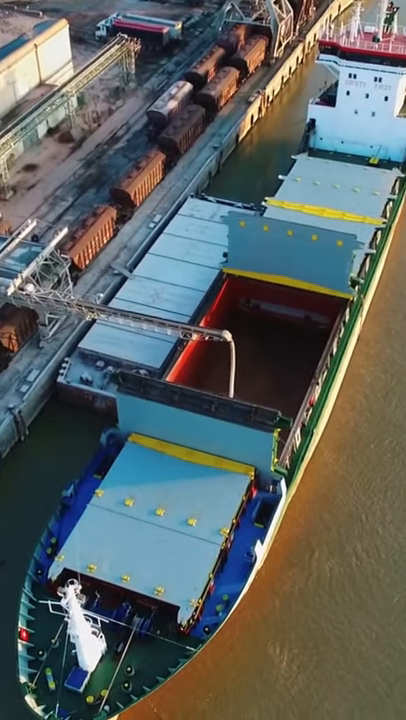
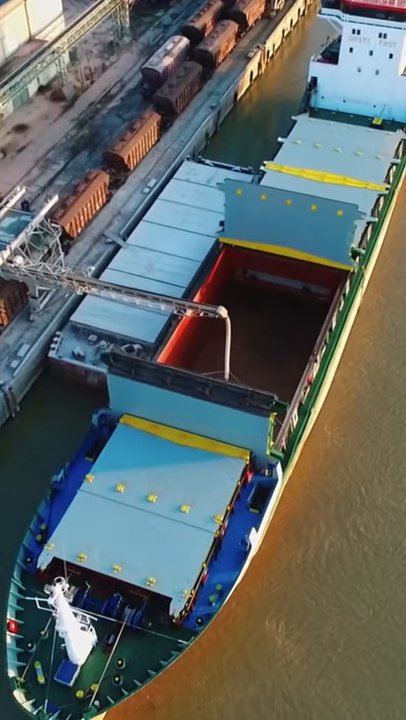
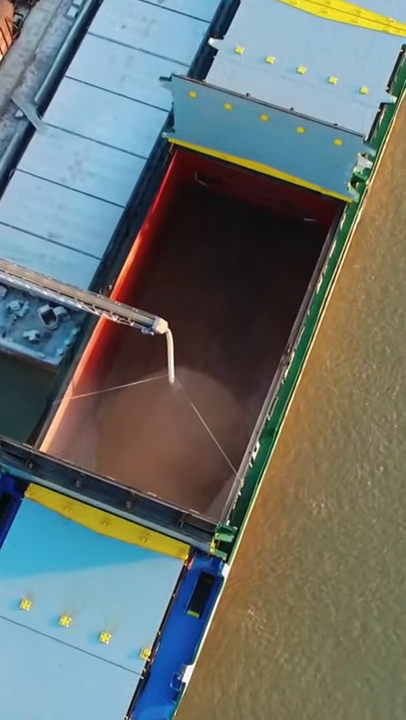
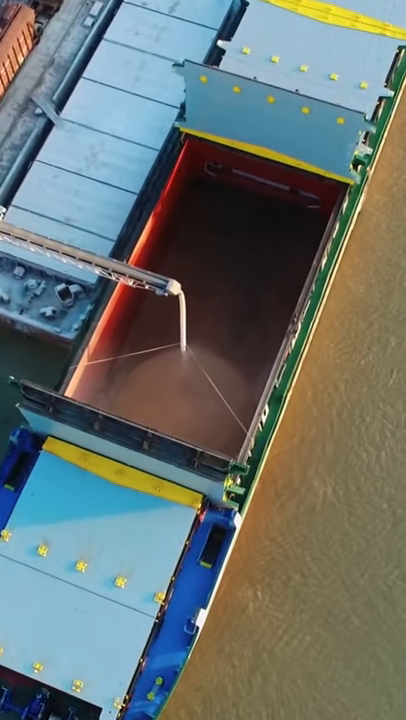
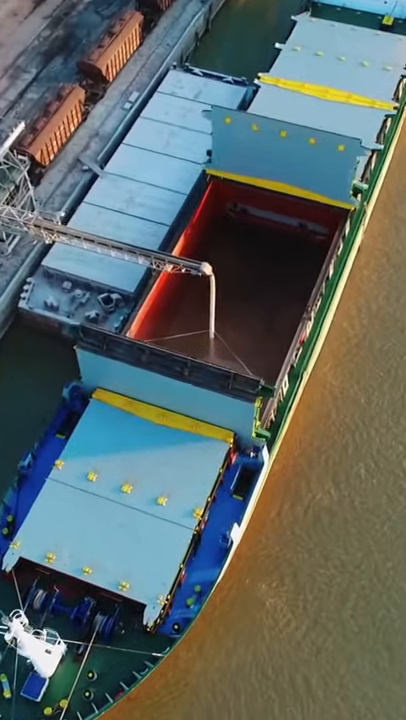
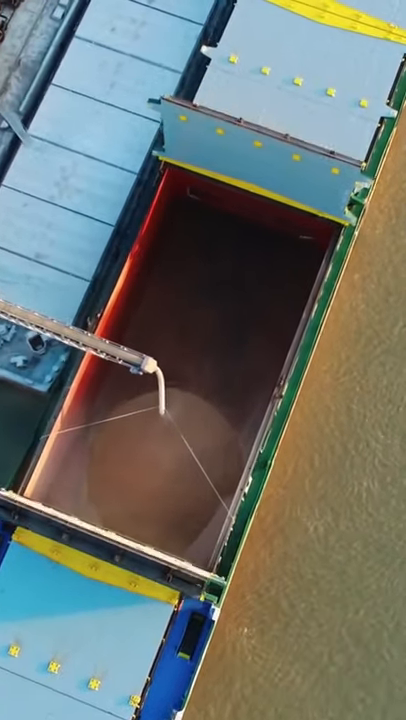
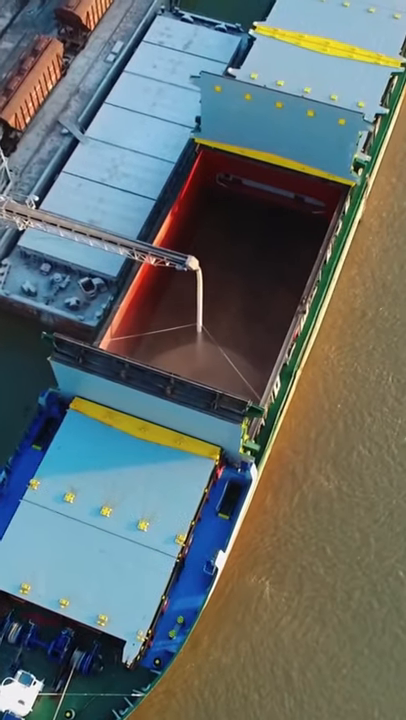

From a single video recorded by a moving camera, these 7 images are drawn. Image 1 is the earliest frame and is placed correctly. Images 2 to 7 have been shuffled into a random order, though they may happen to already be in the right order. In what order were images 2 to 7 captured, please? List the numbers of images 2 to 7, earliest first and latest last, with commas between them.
2, 5, 7, 4, 3, 6
